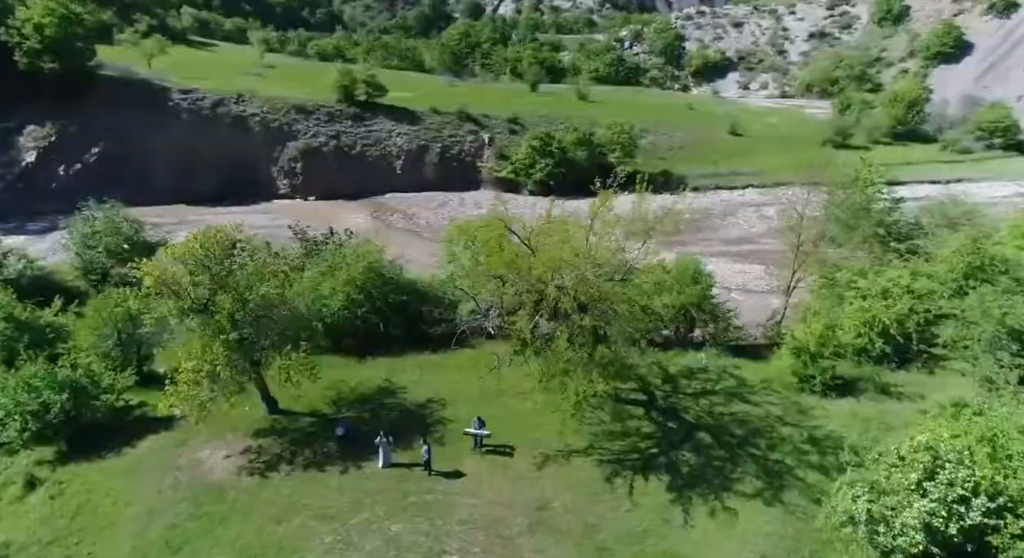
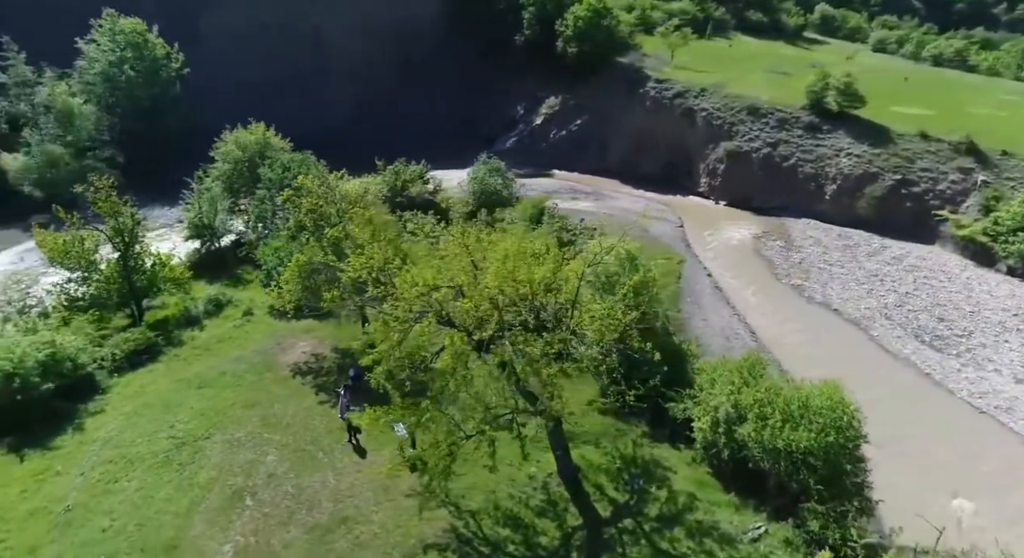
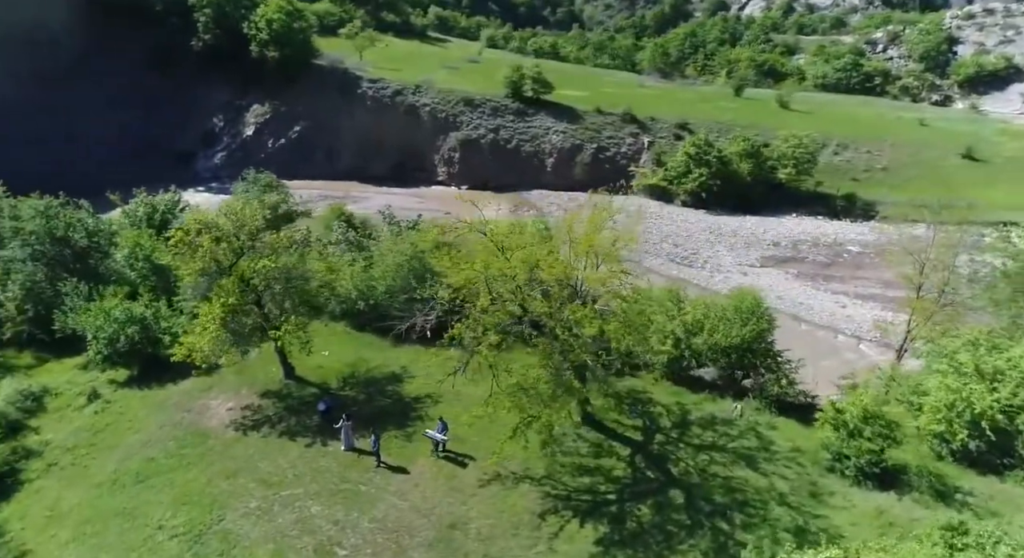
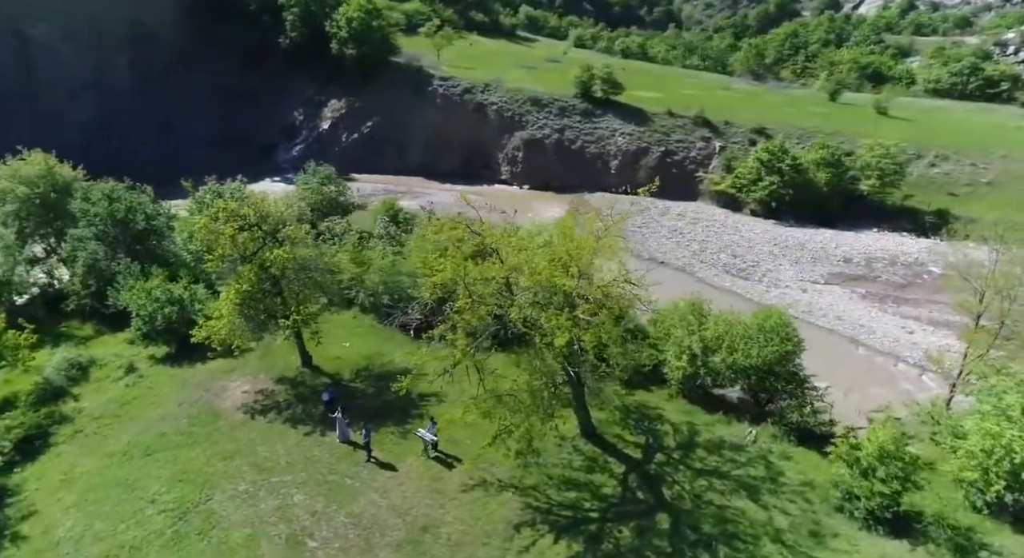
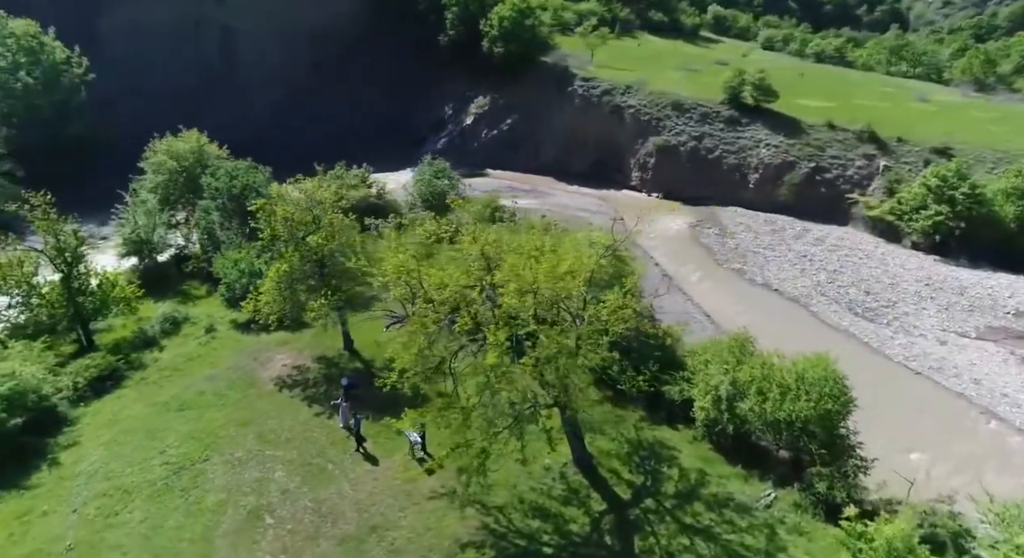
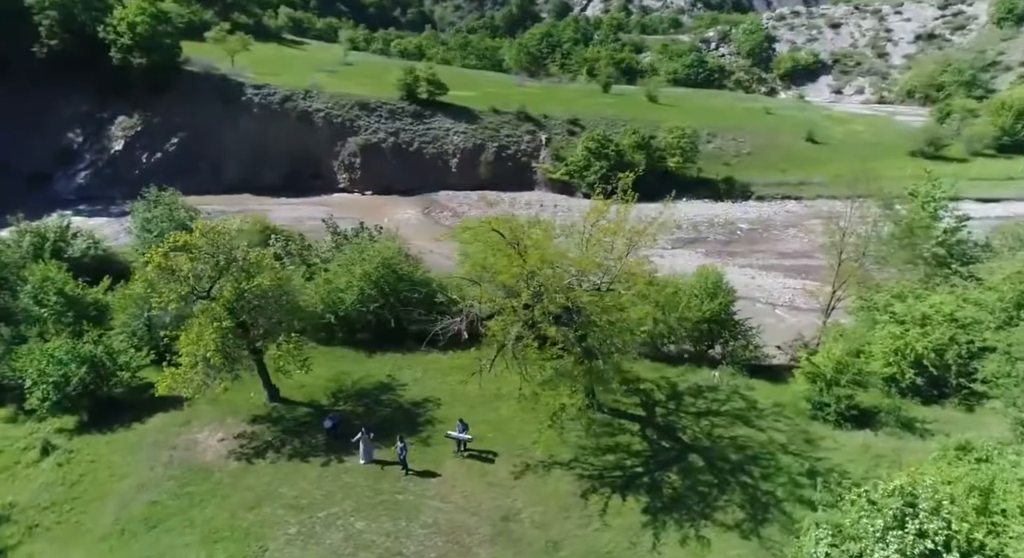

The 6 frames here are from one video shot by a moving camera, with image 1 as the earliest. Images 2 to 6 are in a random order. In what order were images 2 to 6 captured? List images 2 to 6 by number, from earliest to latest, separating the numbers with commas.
6, 3, 4, 5, 2
